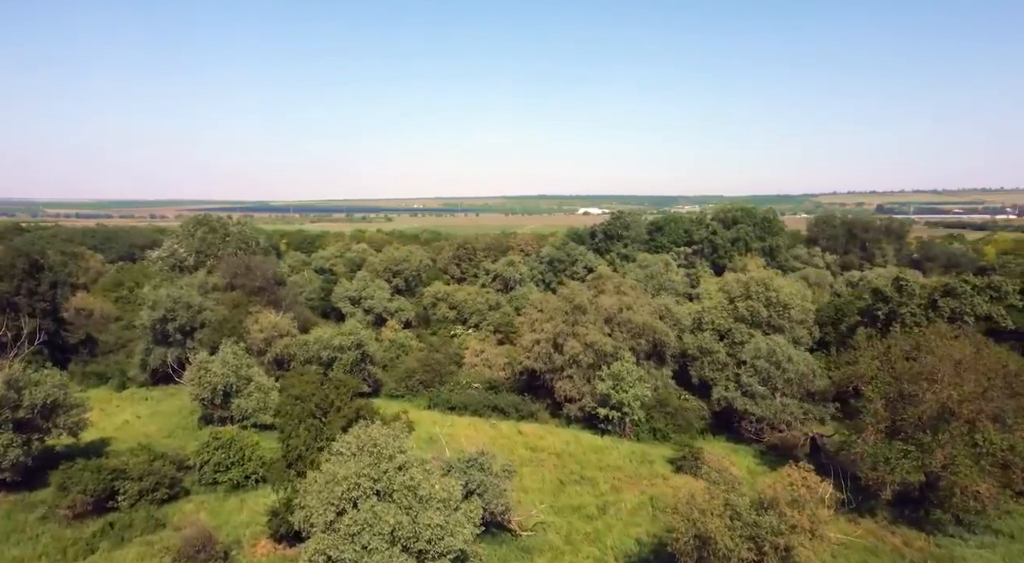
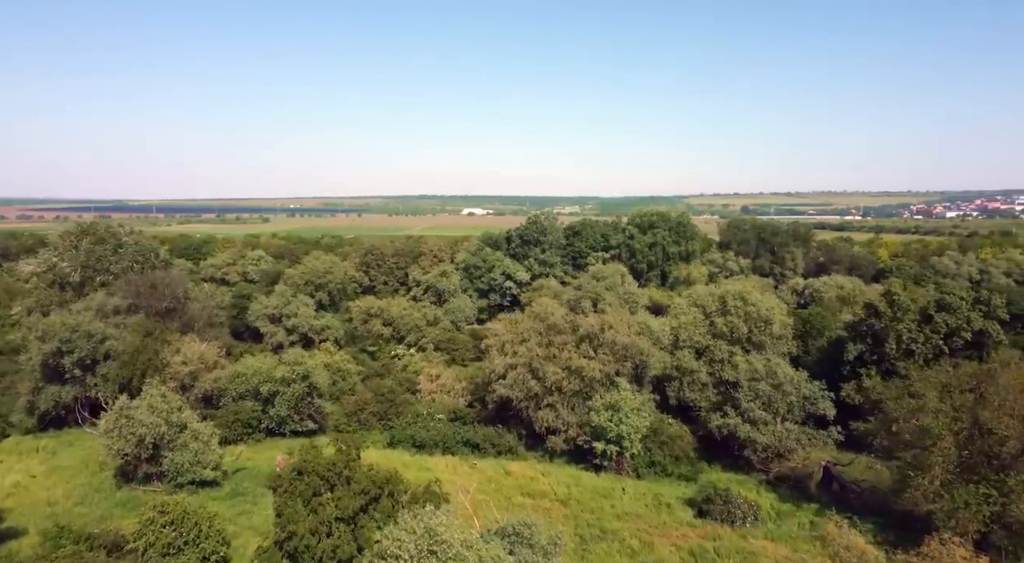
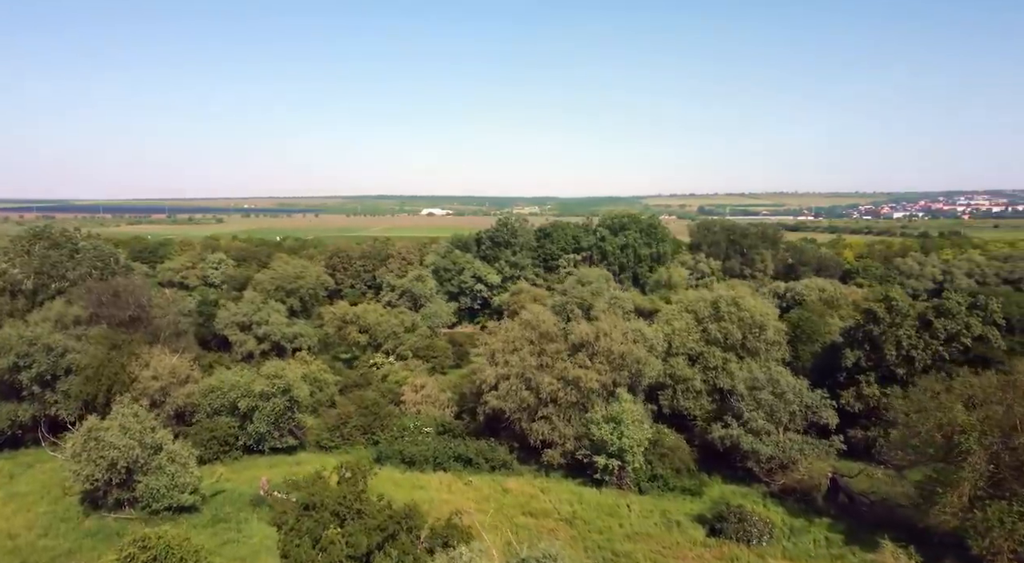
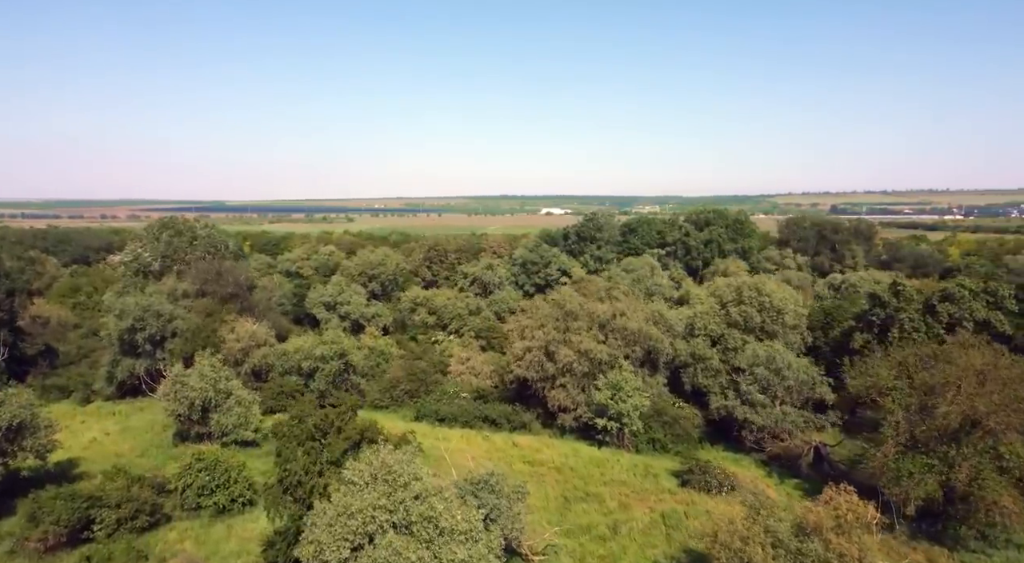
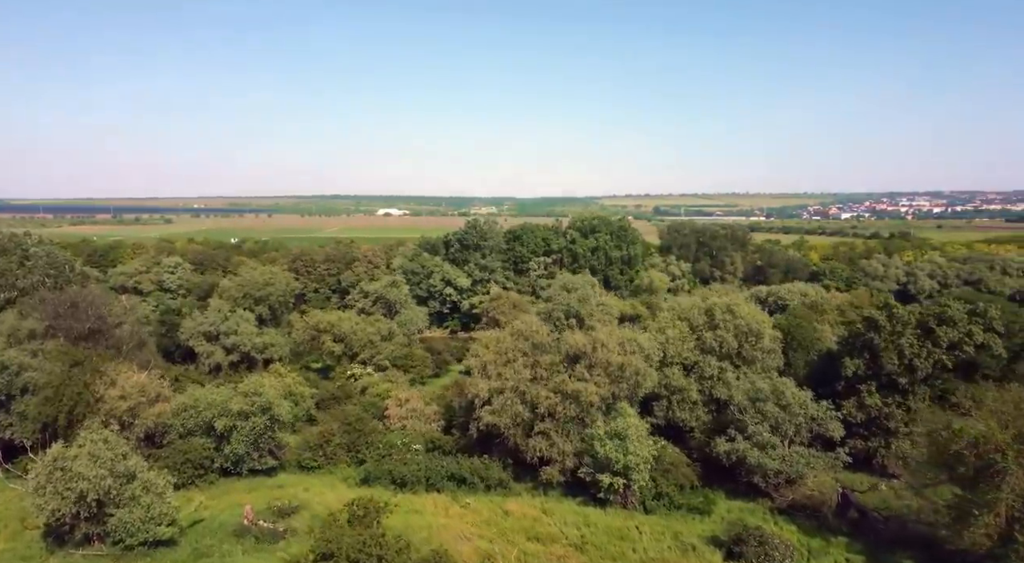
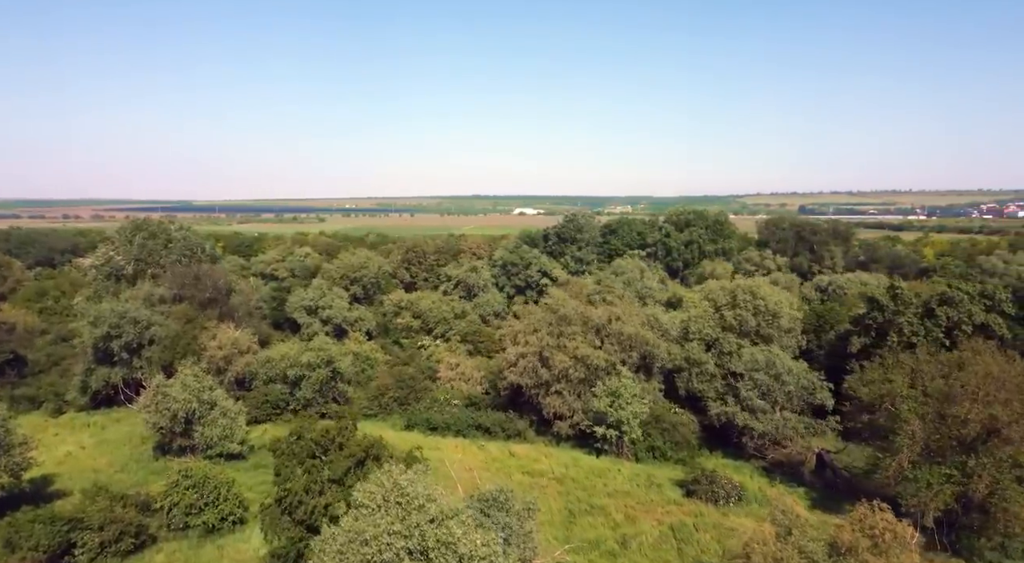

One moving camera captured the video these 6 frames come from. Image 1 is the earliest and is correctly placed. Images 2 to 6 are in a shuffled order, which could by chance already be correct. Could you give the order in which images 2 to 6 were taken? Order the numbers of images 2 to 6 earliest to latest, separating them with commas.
4, 6, 2, 3, 5
